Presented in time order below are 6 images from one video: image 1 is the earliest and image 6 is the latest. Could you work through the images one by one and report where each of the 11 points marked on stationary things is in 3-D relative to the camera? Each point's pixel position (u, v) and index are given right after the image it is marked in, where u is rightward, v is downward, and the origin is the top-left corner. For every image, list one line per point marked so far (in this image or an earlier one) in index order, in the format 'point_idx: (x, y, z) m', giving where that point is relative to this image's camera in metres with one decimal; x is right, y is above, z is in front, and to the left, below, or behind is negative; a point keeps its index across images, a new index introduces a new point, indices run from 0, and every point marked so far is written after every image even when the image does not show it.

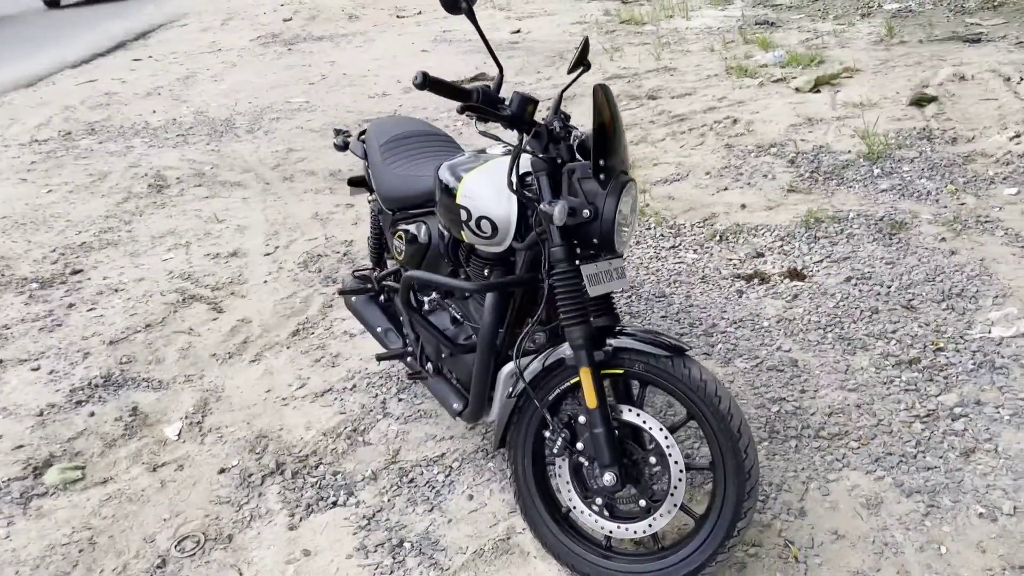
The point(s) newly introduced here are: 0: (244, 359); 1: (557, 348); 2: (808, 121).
0: (-1.2, -0.3, +3.9) m
1: (+0.1, -0.2, +2.4) m
2: (+2.1, +1.2, +6.3) m
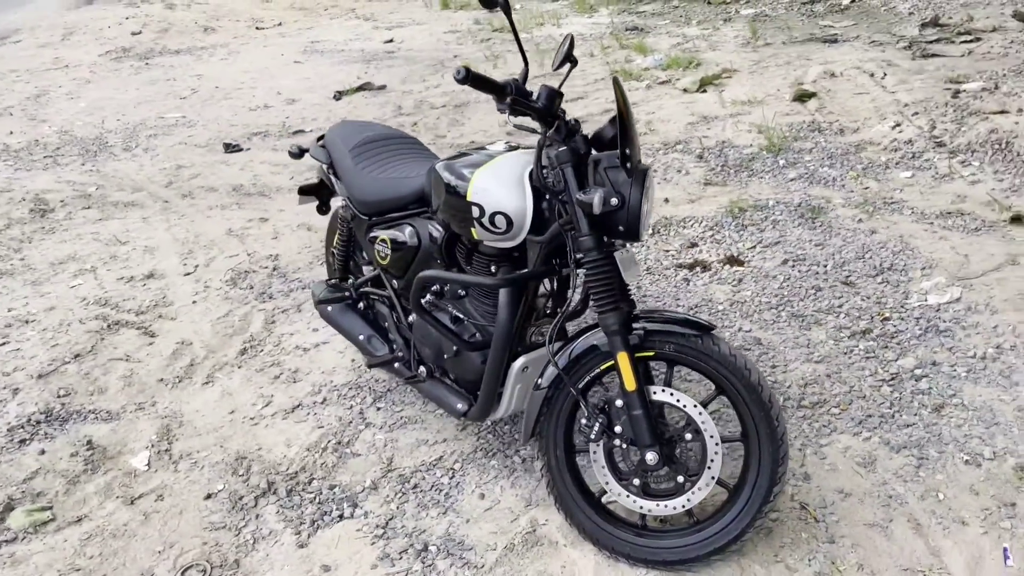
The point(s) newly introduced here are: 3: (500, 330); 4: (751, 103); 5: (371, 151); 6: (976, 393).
0: (-1.3, -0.4, +3.7) m
1: (+0.2, -0.1, +2.4) m
2: (+1.4, +1.2, +6.6) m
3: (0.0, -0.1, +2.6) m
4: (+1.9, +1.4, +6.9) m
5: (-0.5, +0.5, +3.2) m
6: (+1.6, -0.4, +3.0) m
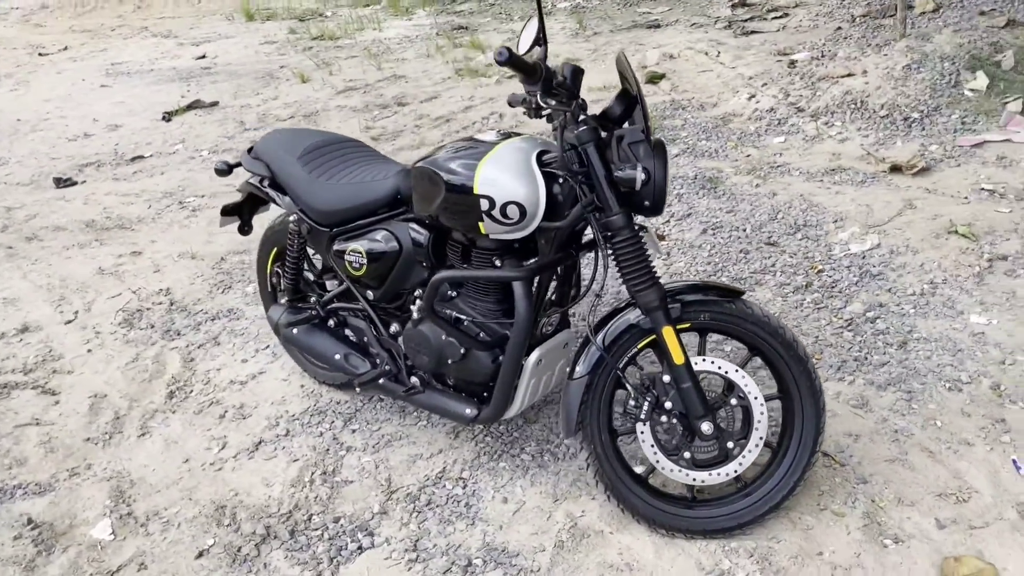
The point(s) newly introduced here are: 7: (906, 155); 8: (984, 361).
0: (-1.5, -0.6, +3.4) m
1: (+0.3, -0.1, +2.4) m
2: (+0.4, +1.4, +6.7) m
3: (0.0, -0.1, +2.5) m
4: (+0.8, +1.6, +7.1) m
5: (-0.6, +0.4, +3.0) m
6: (+1.5, -0.1, +3.2) m
7: (+2.1, +0.7, +4.7) m
8: (+1.6, -0.2, +3.0) m
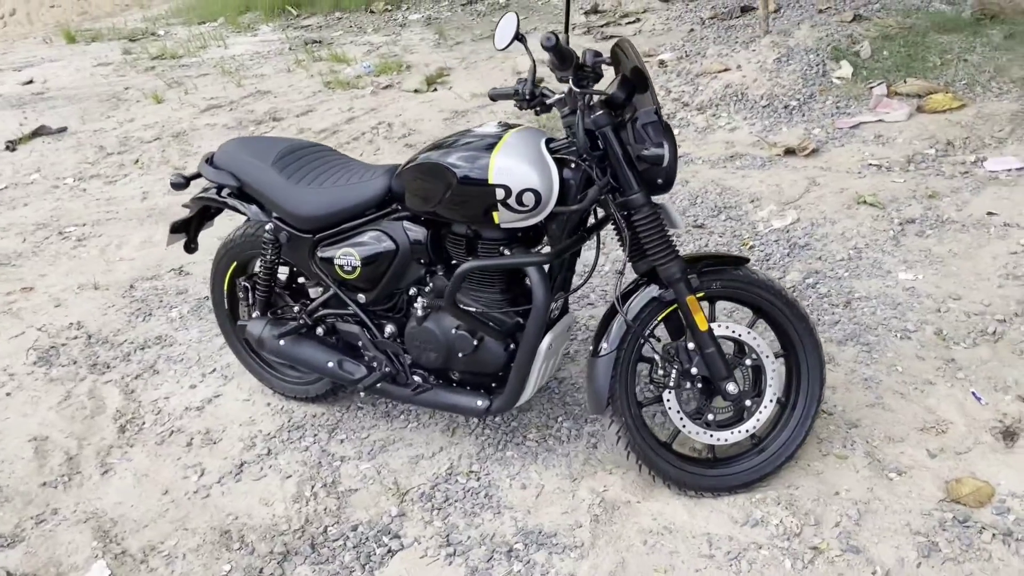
0: (-1.5, -0.7, +3.1) m
1: (+0.4, 0.0, +2.5) m
2: (-0.4, +1.3, +6.8) m
3: (+0.1, -0.1, +2.6) m
4: (-0.2, +1.6, +7.2) m
5: (-0.7, +0.4, +3.0) m
6: (+1.4, 0.0, +3.5) m
7: (+1.6, +0.9, +5.1) m
8: (+1.5, -0.1, +3.3) m
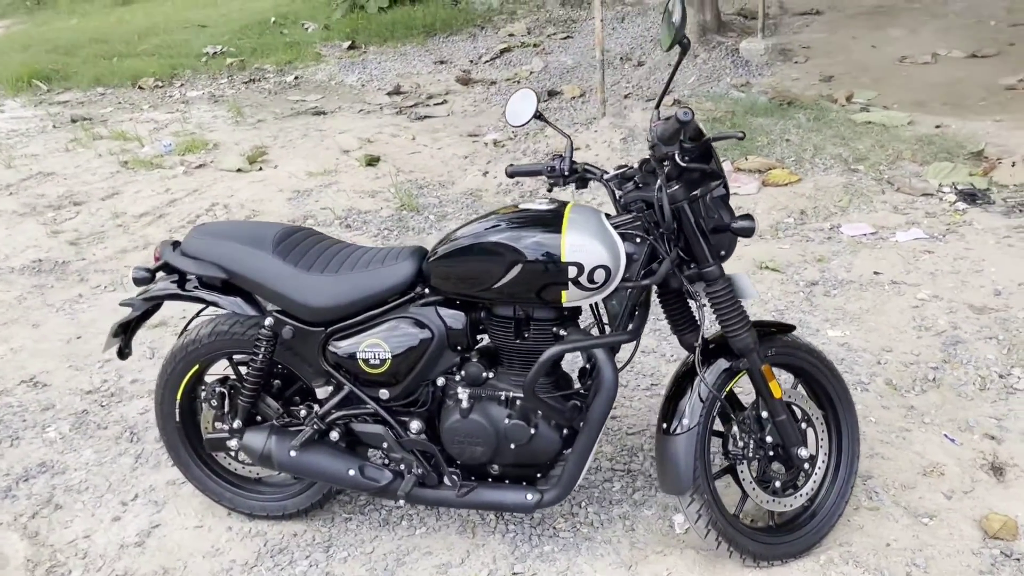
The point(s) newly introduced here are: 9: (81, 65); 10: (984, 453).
0: (-1.4, -1.0, +2.5) m
1: (+0.6, -0.2, +2.5) m
2: (-1.5, +0.7, +6.4) m
3: (+0.2, -0.3, +2.5) m
4: (-1.5, +0.9, +6.9) m
5: (-0.7, +0.1, +2.6) m
6: (+1.2, -0.2, +3.8) m
7: (+0.9, +0.5, +5.5) m
8: (+1.4, -0.3, +3.6) m
9: (-6.0, +3.1, +12.3) m
10: (+1.6, -0.6, +3.0) m
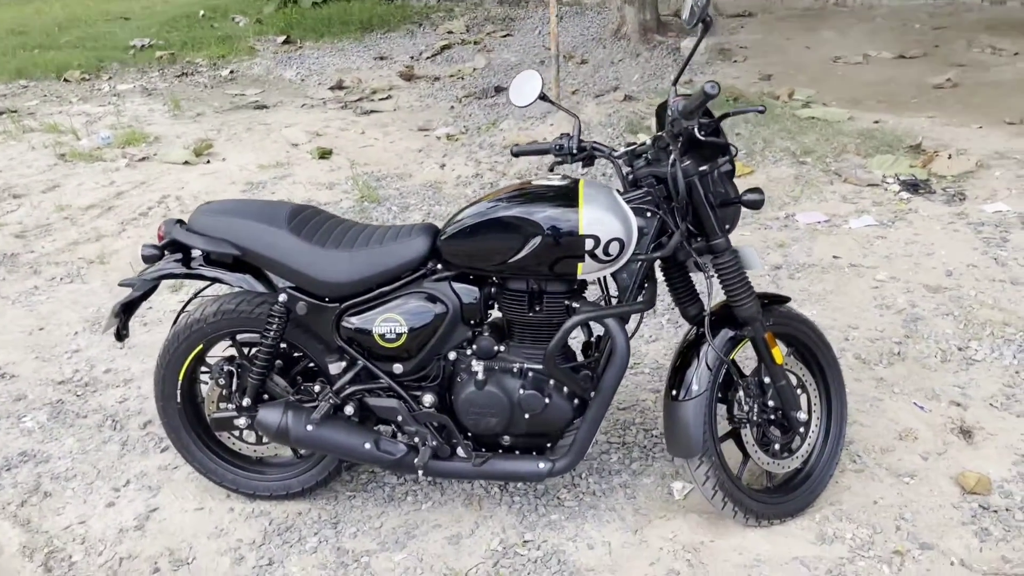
0: (-1.3, -0.9, +2.4) m
1: (+0.6, -0.1, +2.6) m
2: (-1.8, +0.7, +6.4) m
3: (+0.3, -0.2, +2.6) m
4: (-1.8, +0.9, +6.9) m
5: (-0.6, +0.2, +2.6) m
6: (+1.2, -0.2, +4.0) m
7: (+0.7, +0.5, +5.6) m
8: (+1.4, -0.2, +3.8) m
9: (-6.8, +3.1, +11.8) m
10: (+1.6, -0.5, +3.2) m
